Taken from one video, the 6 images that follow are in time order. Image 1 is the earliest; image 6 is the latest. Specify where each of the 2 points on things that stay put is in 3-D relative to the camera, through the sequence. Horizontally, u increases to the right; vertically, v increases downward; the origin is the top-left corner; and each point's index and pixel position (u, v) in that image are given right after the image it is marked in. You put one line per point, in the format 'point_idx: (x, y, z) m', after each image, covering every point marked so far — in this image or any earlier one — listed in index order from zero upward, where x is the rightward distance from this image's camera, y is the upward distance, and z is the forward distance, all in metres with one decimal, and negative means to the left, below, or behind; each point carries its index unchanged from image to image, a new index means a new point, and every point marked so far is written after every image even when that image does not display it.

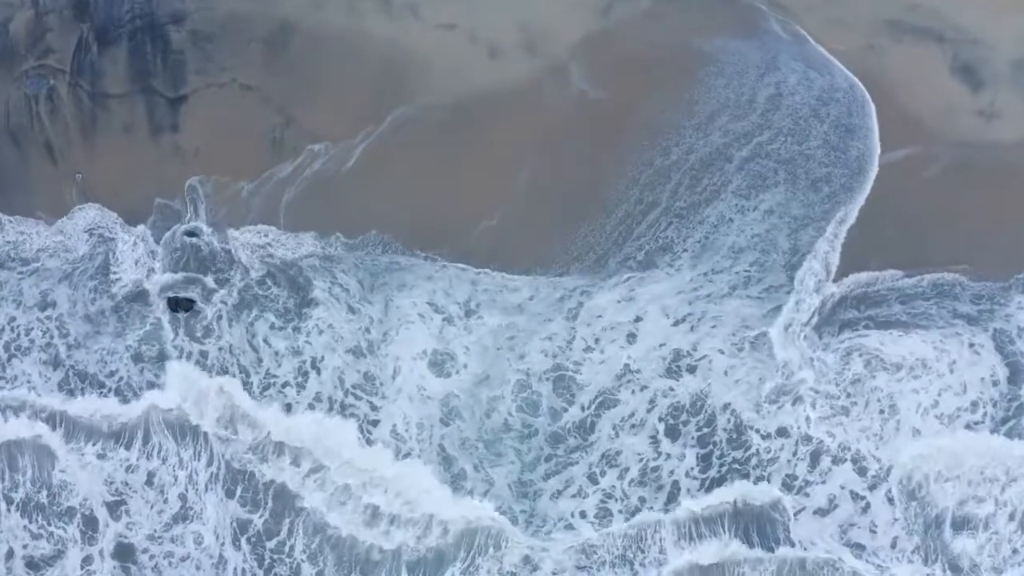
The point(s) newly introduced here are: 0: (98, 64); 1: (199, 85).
0: (-9.8, +5.3, +19.8) m
1: (-7.4, +4.9, +19.7) m
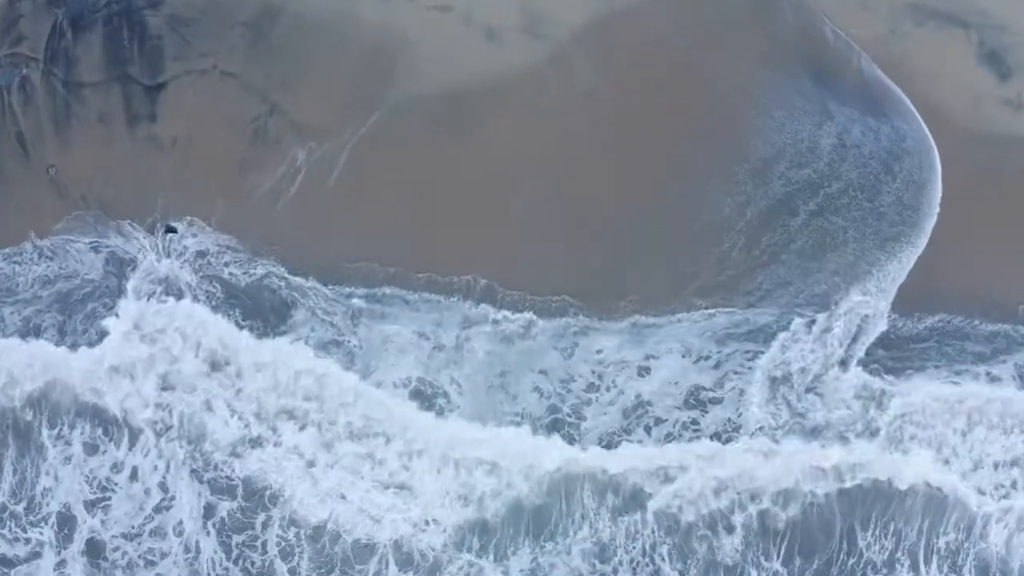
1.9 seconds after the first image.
0: (-10.1, +5.4, +19.1) m
1: (-7.6, +5.0, +19.0) m
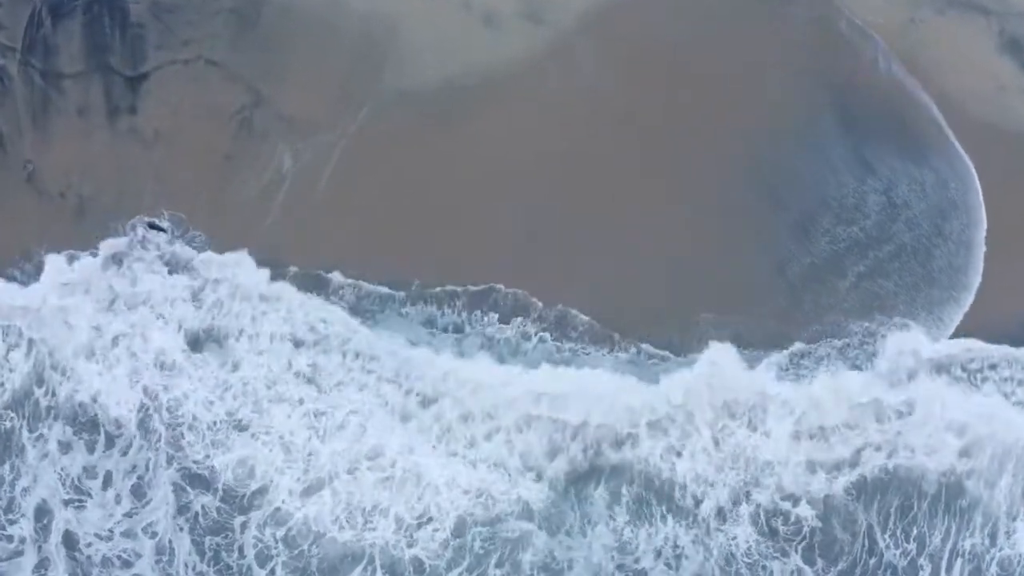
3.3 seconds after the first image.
0: (-10.3, +5.5, +18.6) m
1: (-7.8, +5.0, +18.6) m
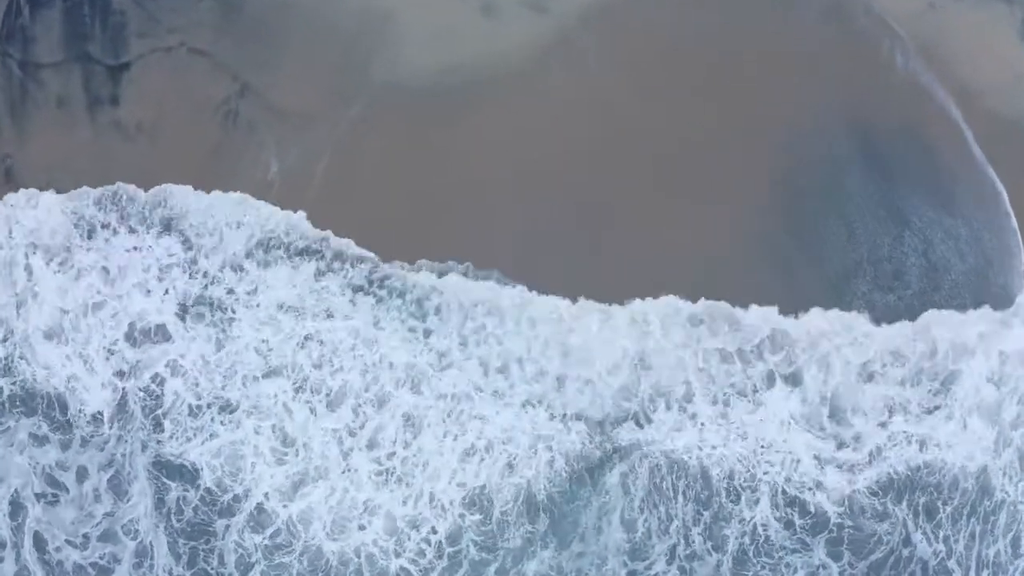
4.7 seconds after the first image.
0: (-10.4, +5.6, +18.1) m
1: (-8.0, +5.1, +18.1) m
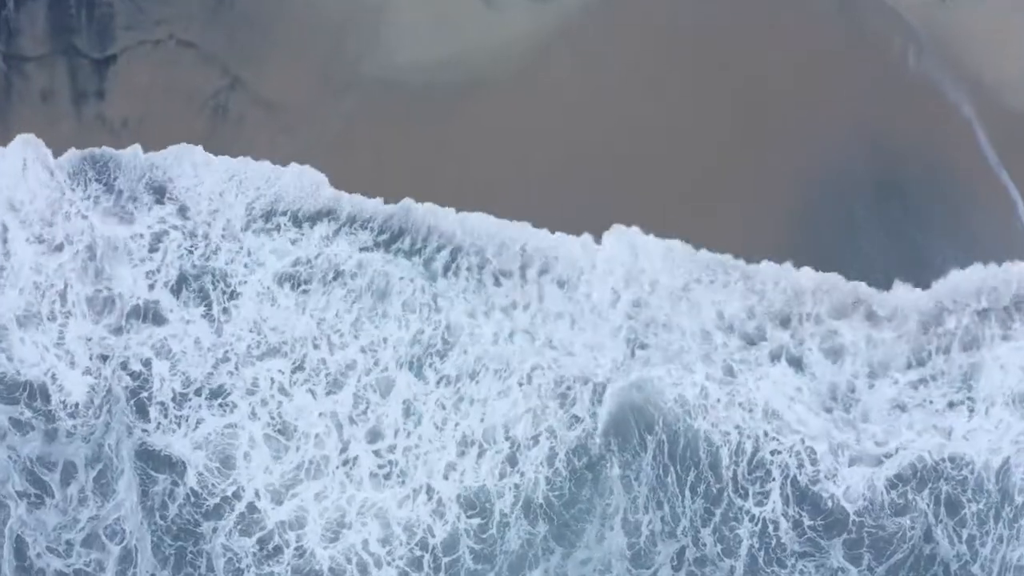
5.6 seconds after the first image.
0: (-10.6, +5.6, +17.7) m
1: (-8.1, +5.1, +17.8) m
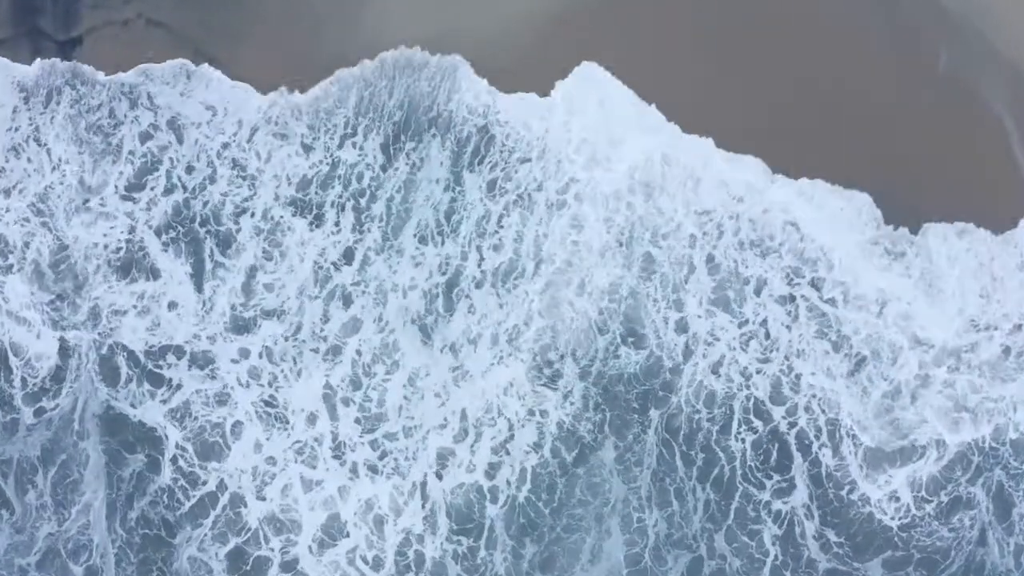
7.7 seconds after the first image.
0: (-10.8, +5.7, +16.8) m
1: (-8.3, +5.2, +16.9) m
